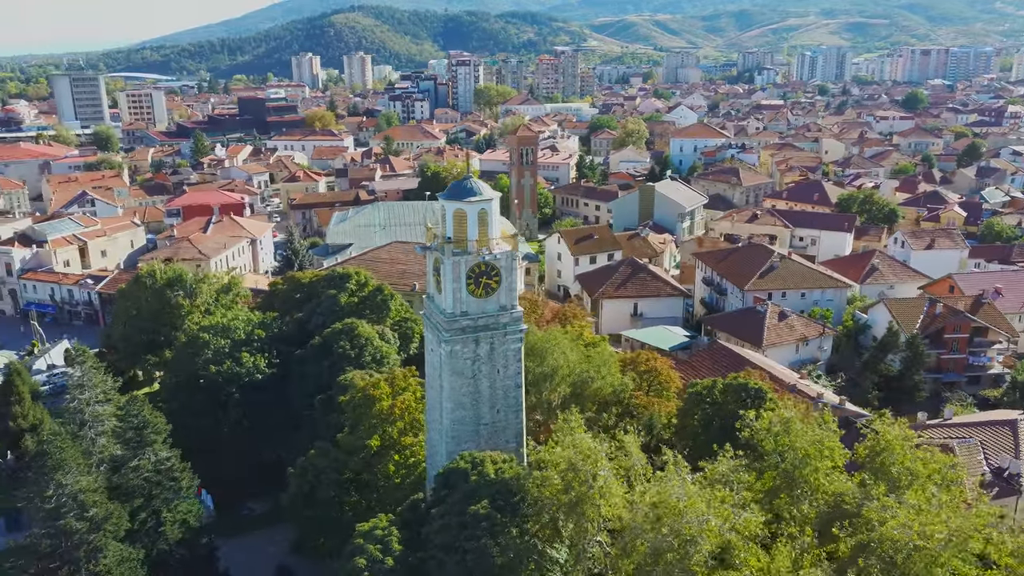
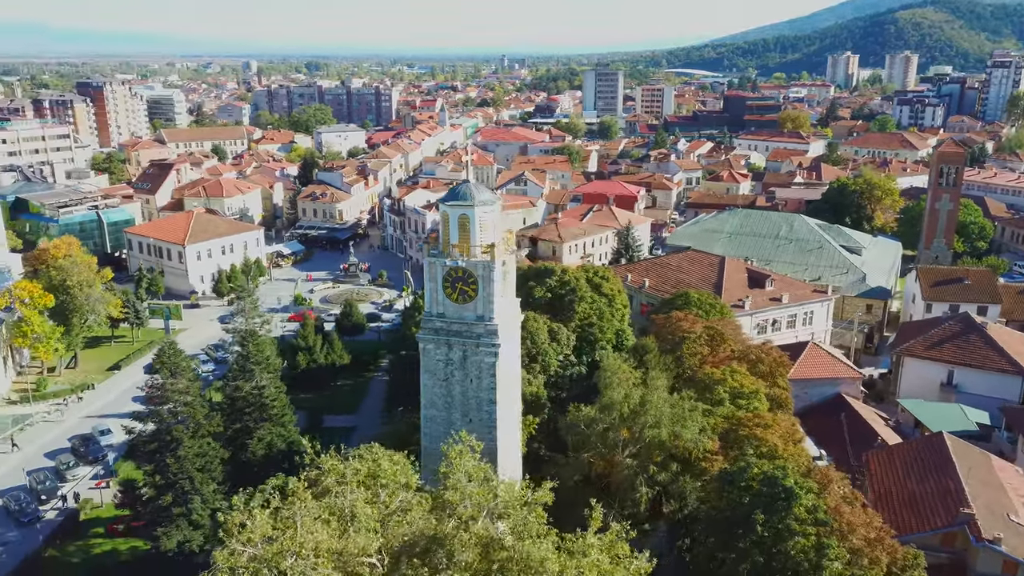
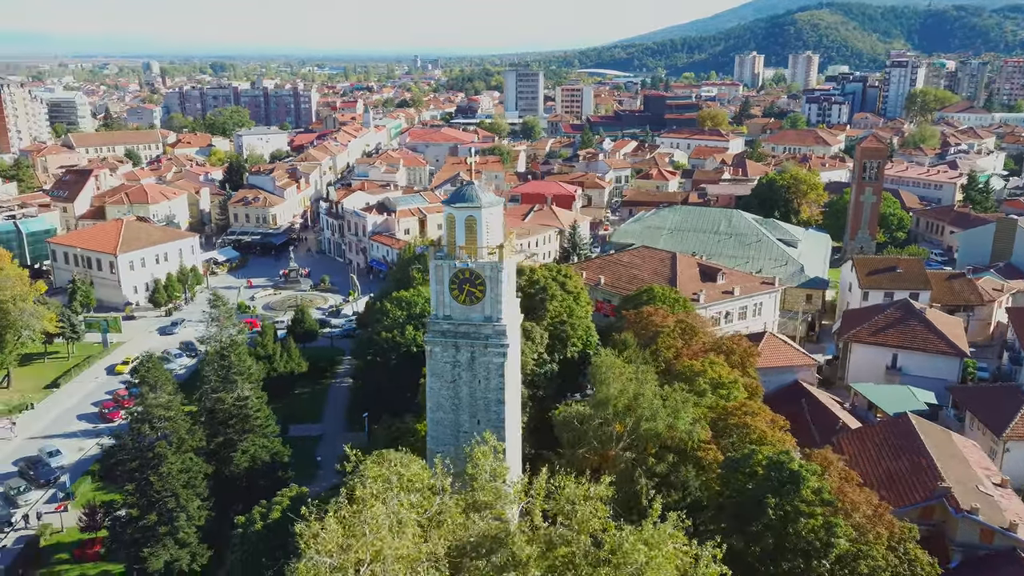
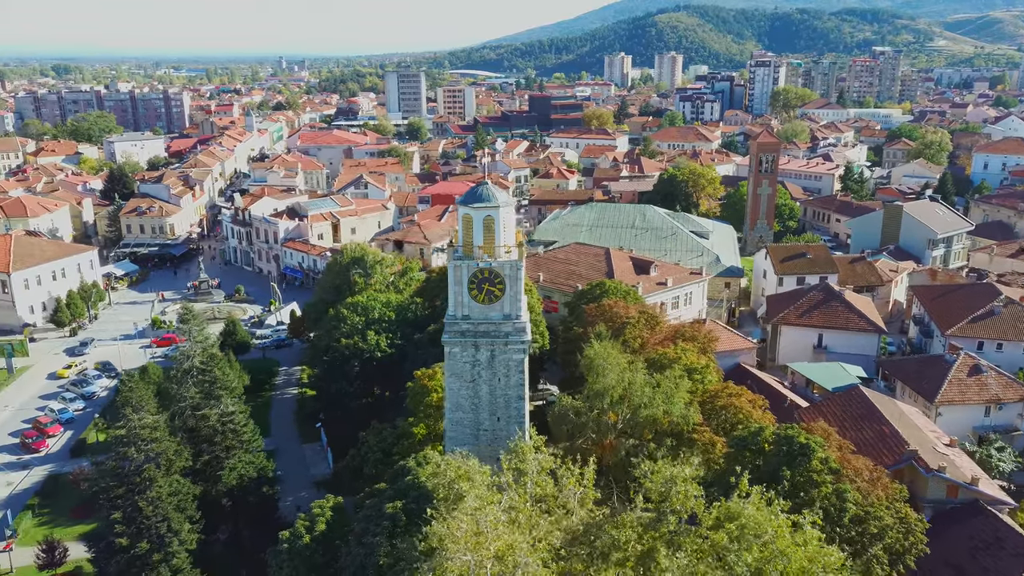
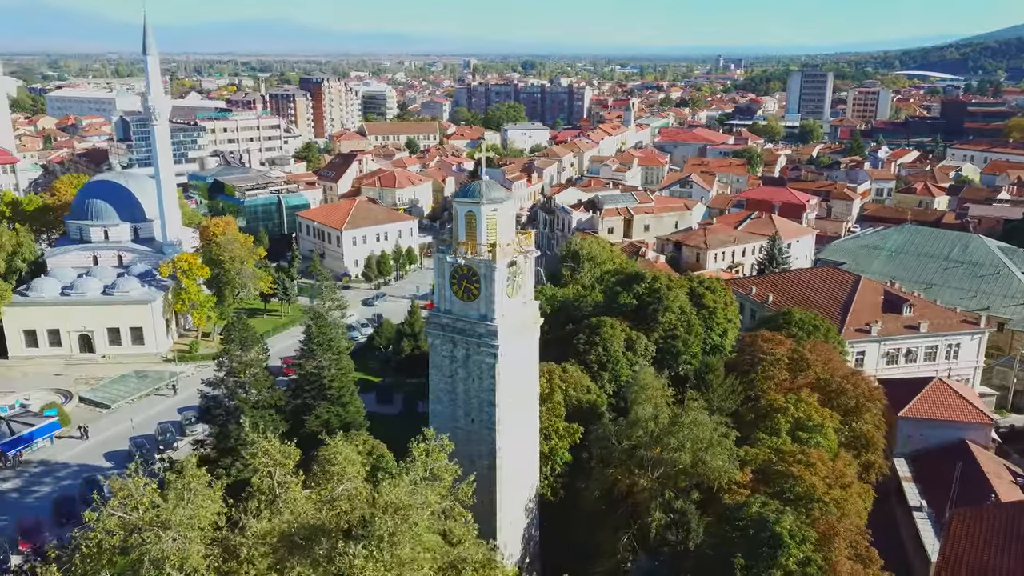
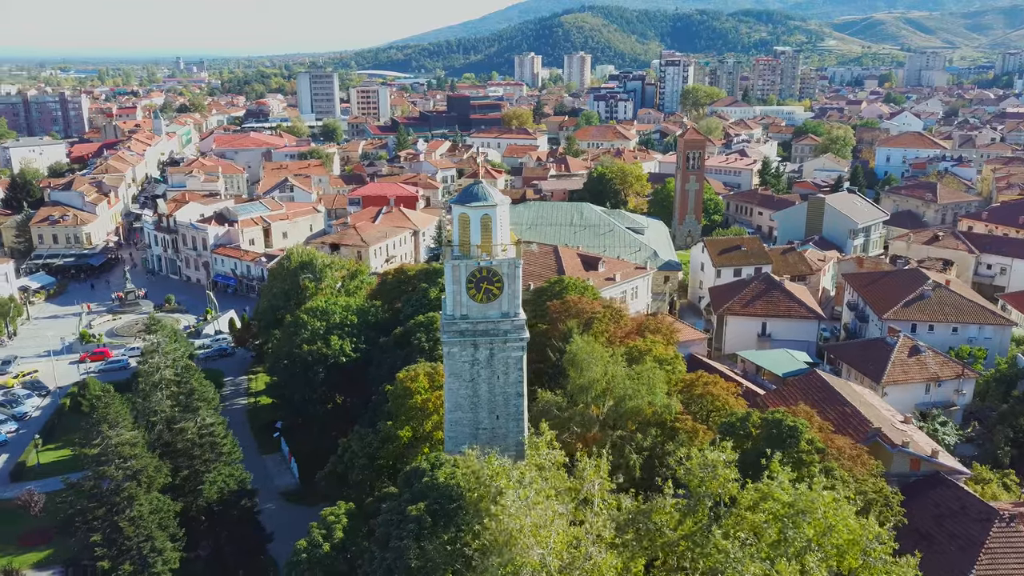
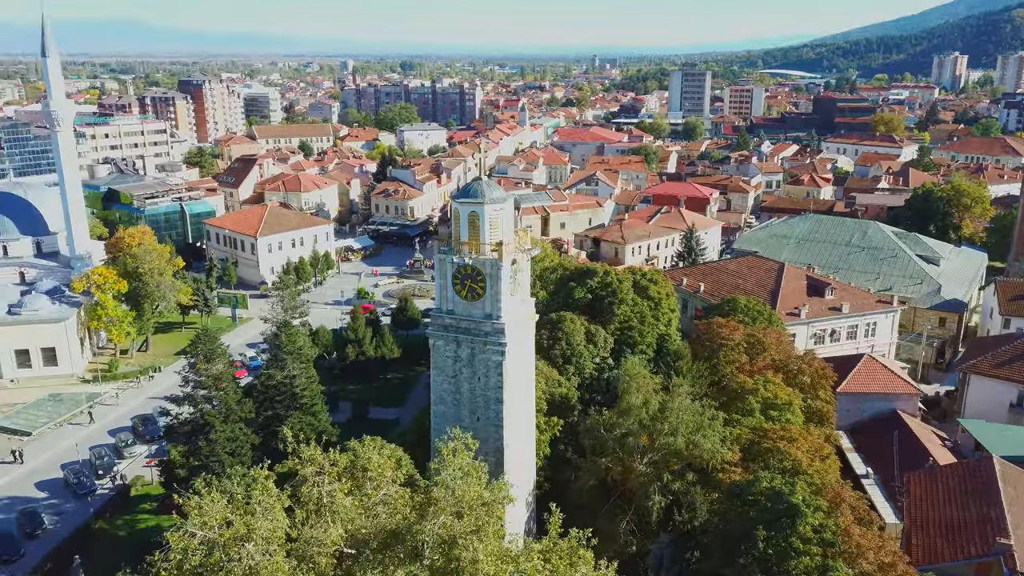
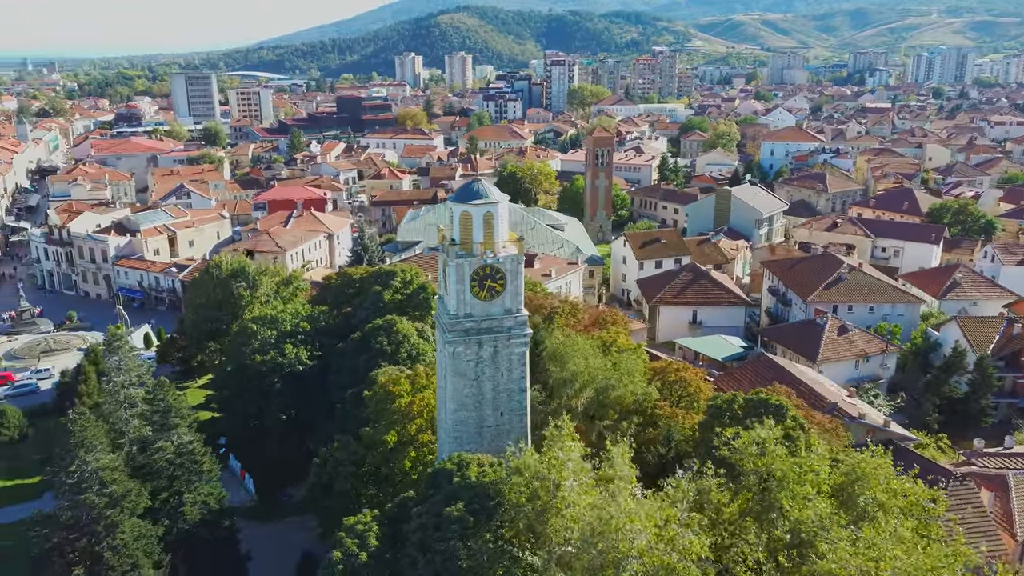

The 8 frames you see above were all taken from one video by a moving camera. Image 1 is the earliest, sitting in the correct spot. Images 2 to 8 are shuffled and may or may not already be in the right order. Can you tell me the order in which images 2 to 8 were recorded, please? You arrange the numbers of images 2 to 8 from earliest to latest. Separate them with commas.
8, 6, 4, 3, 2, 7, 5
